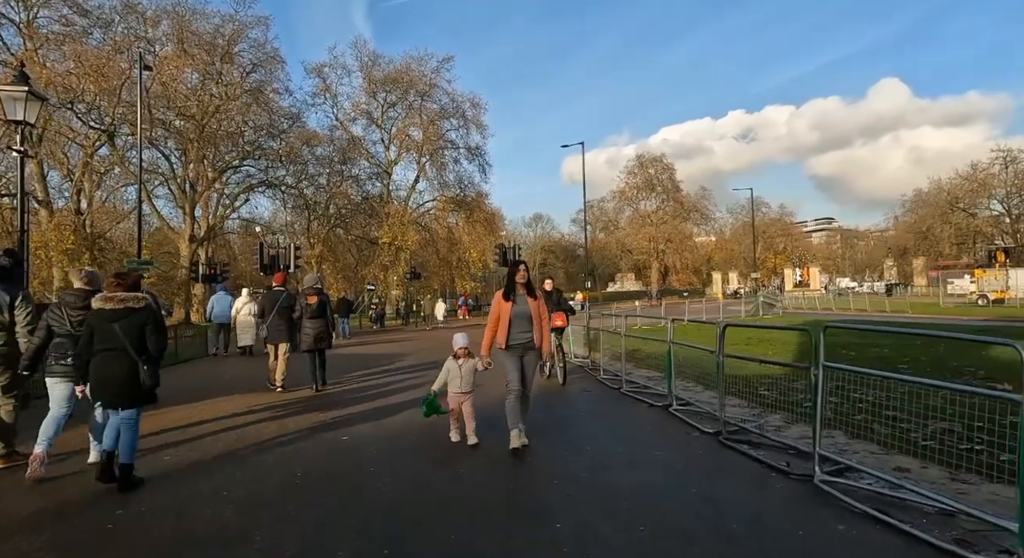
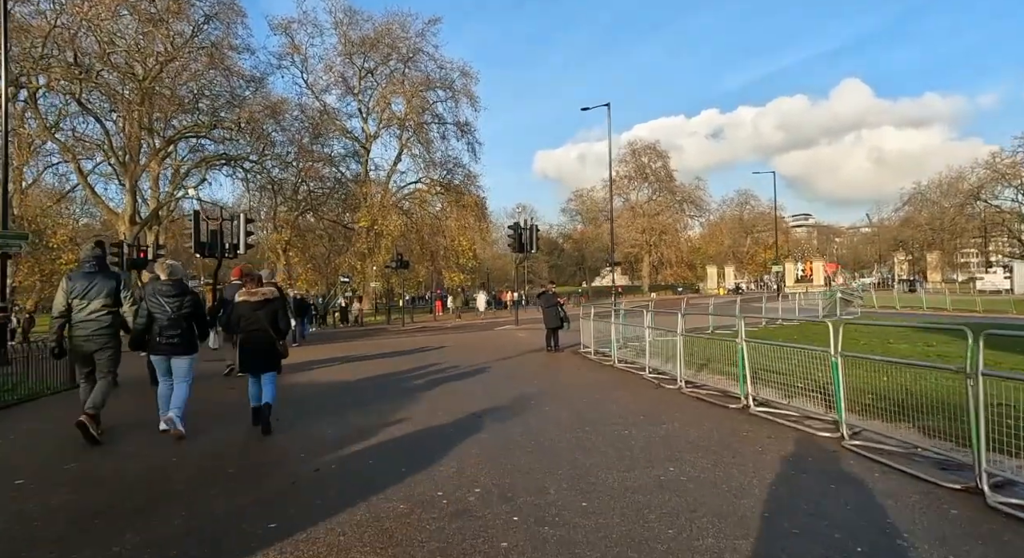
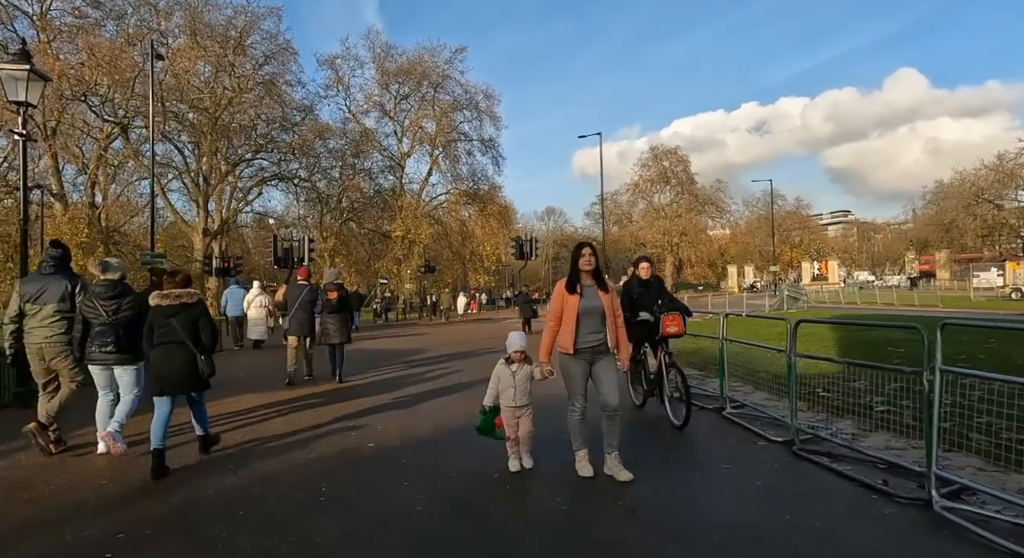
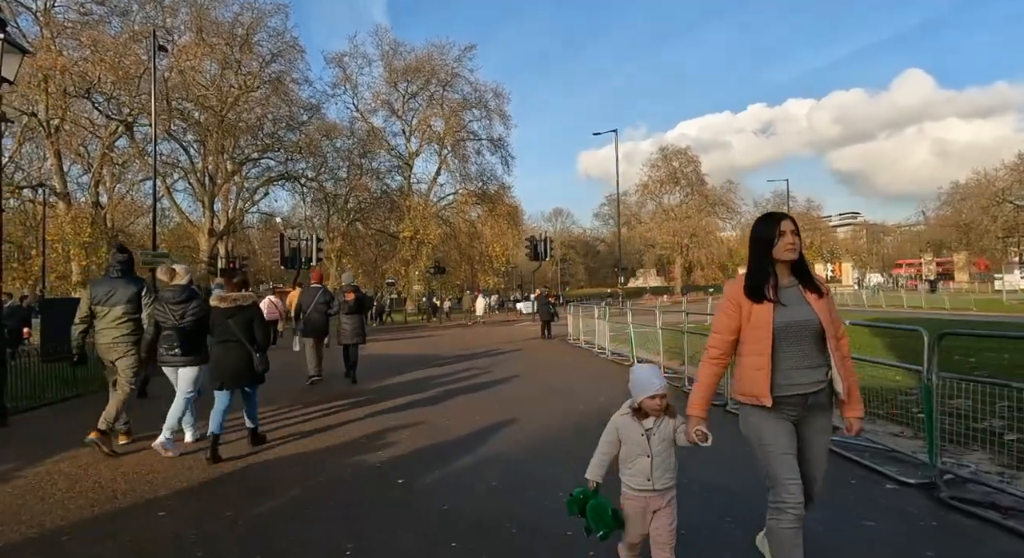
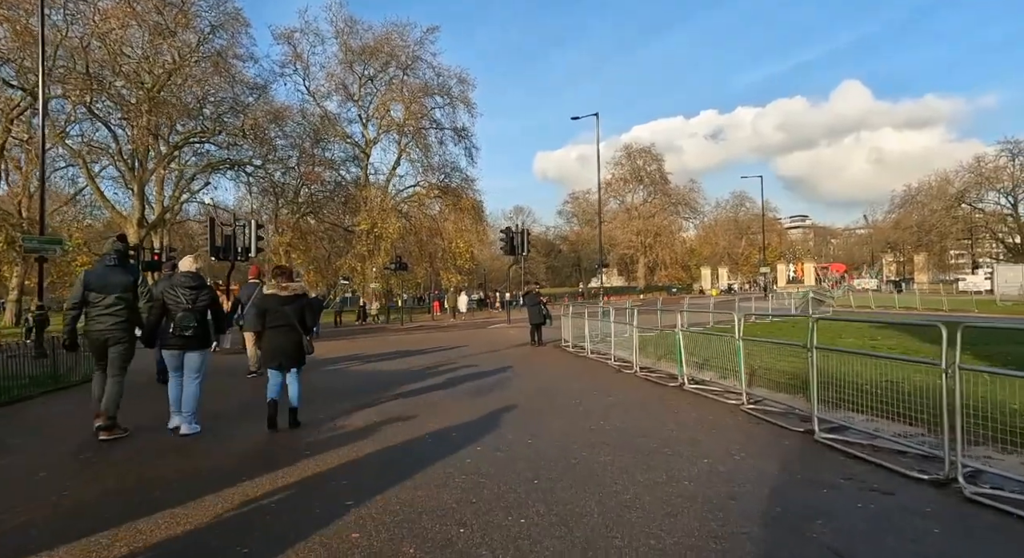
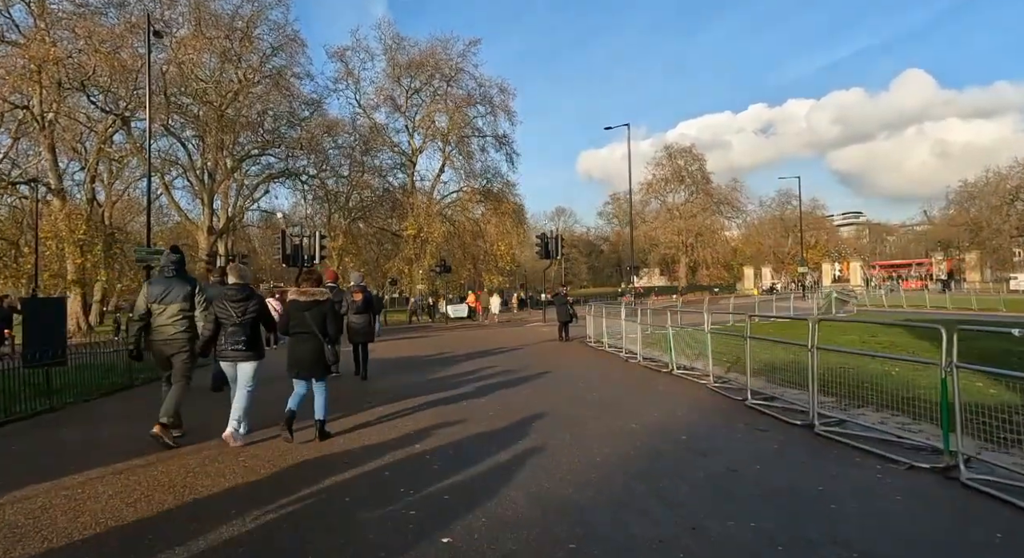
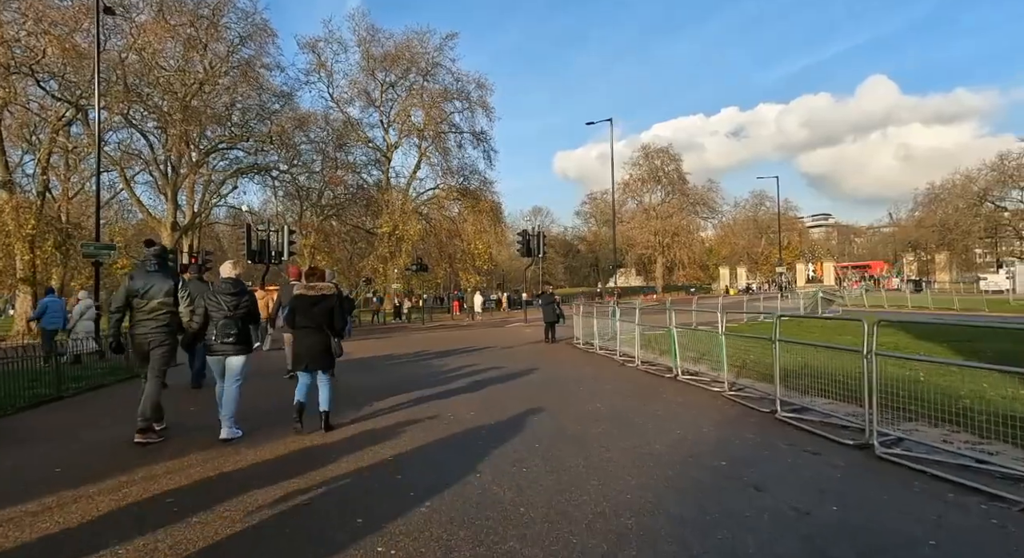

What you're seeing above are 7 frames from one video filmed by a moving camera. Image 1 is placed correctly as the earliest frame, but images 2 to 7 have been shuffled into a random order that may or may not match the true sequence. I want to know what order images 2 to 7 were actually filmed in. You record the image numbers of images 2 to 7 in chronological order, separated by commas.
3, 4, 6, 7, 5, 2
